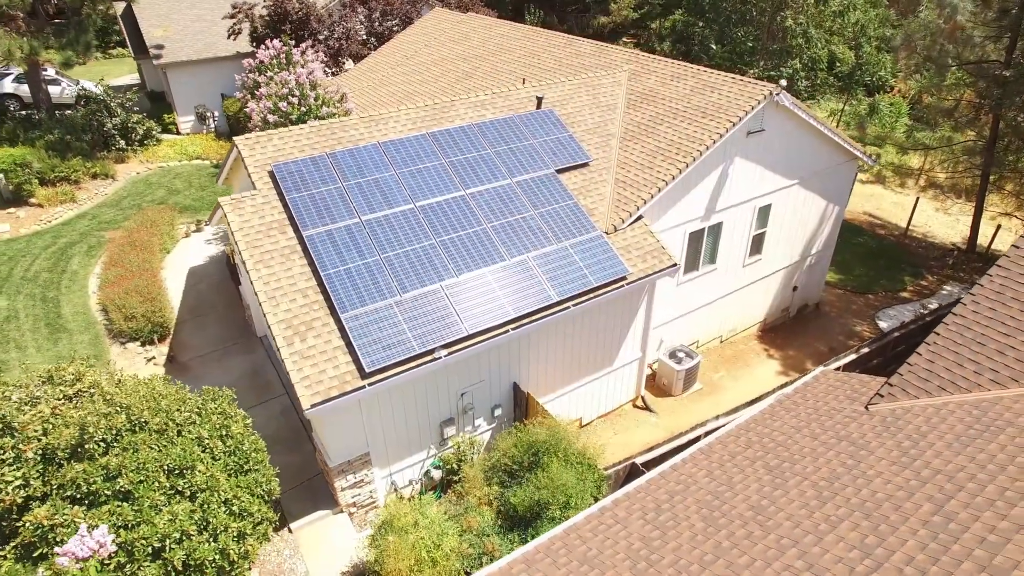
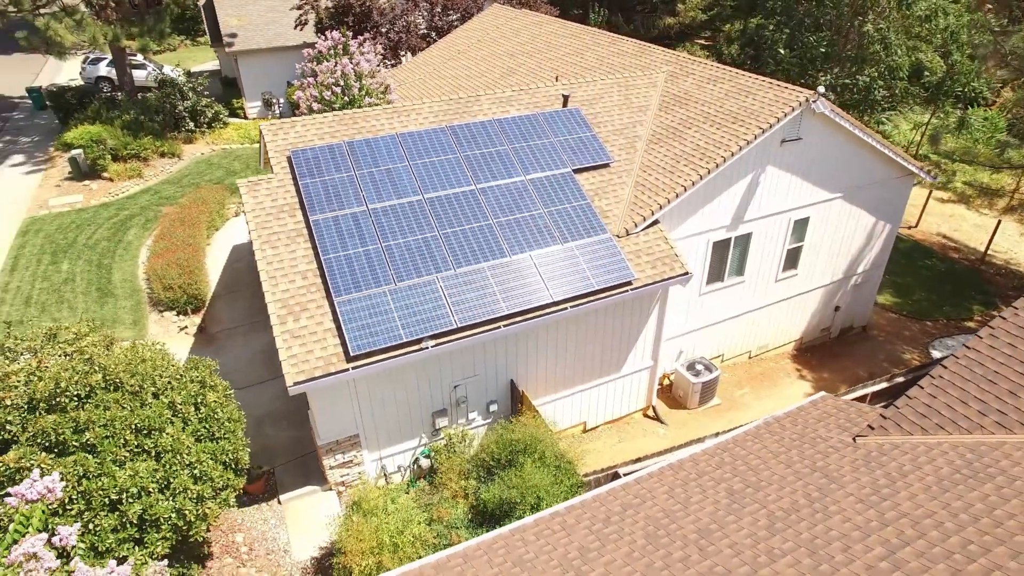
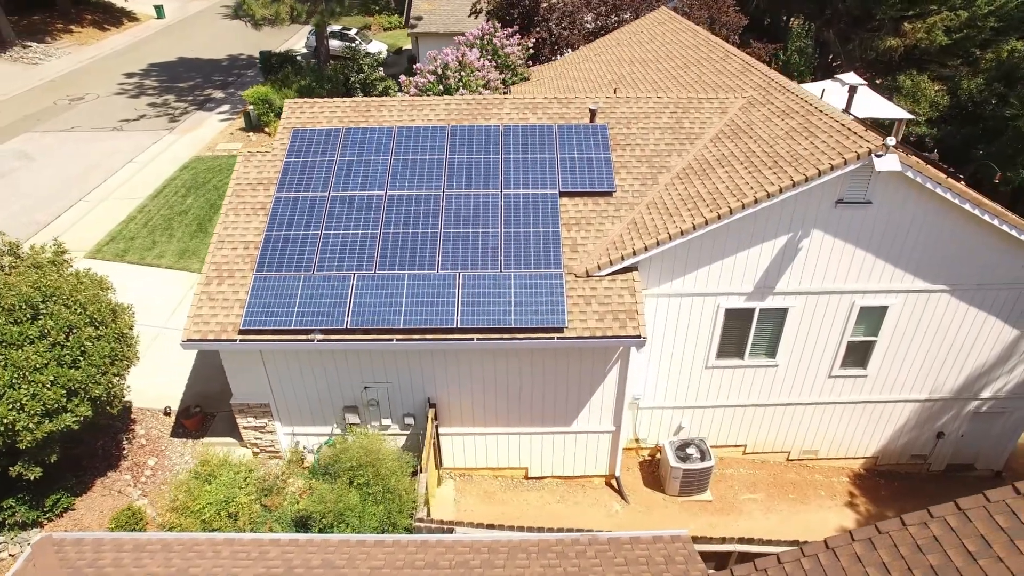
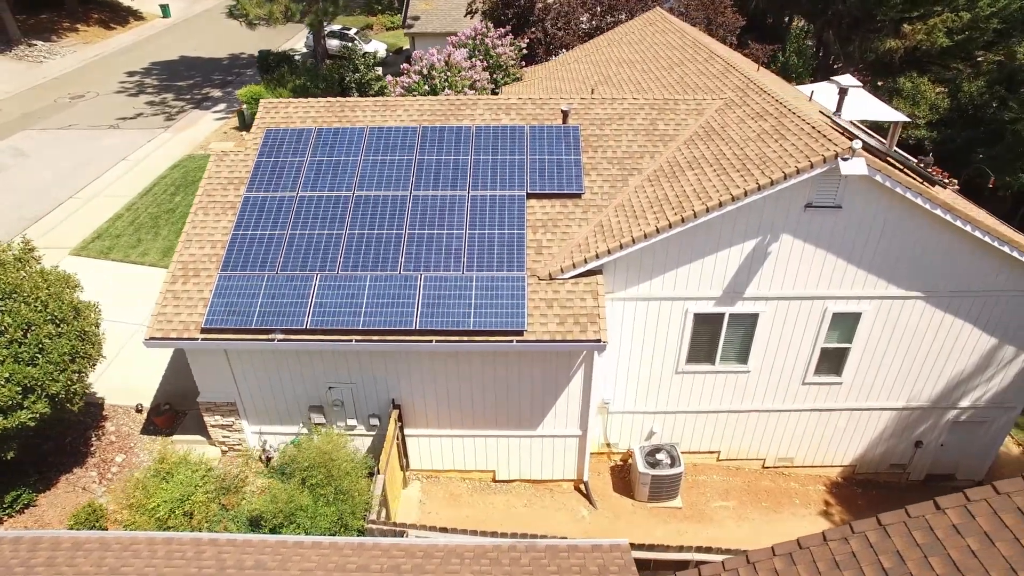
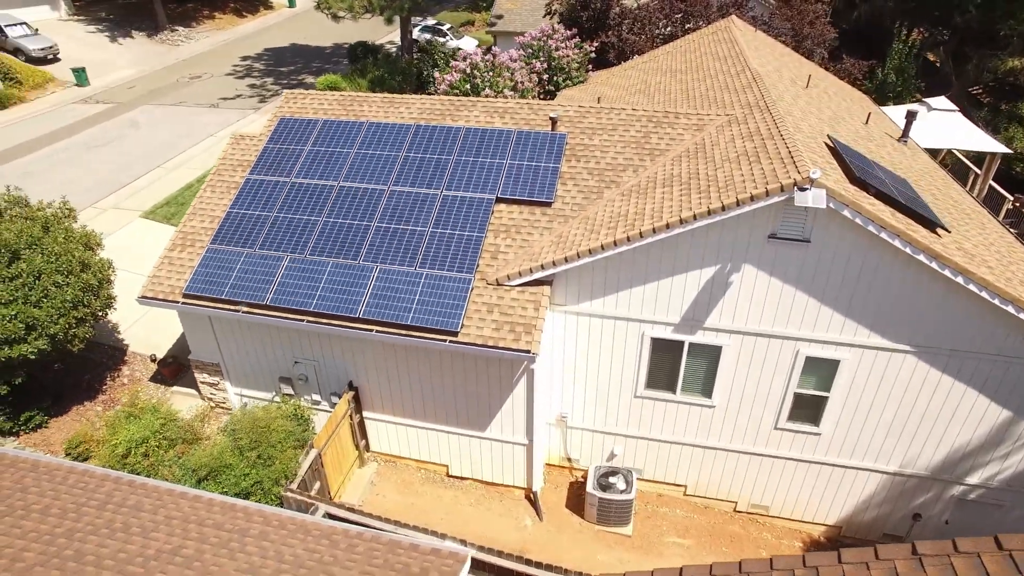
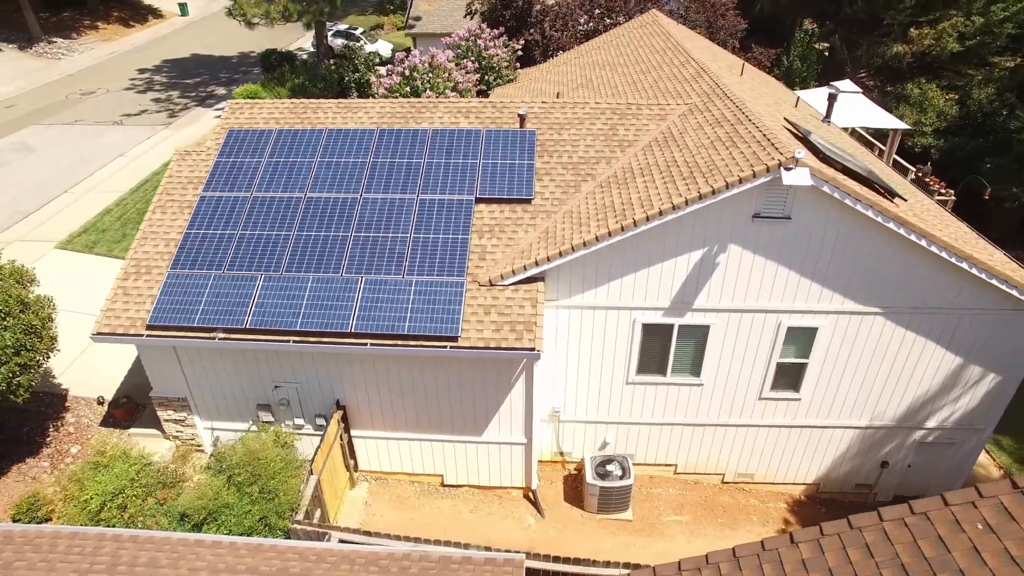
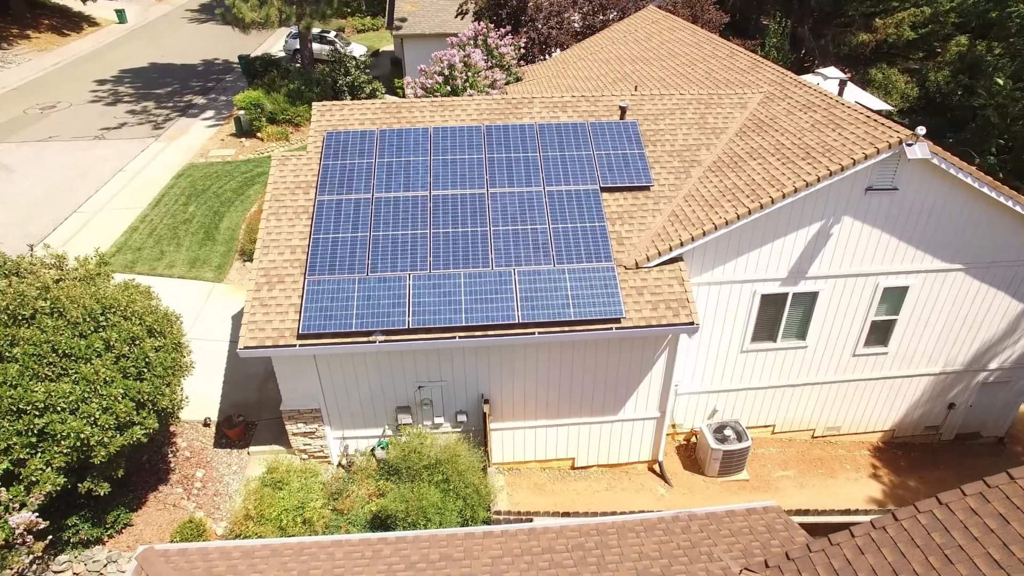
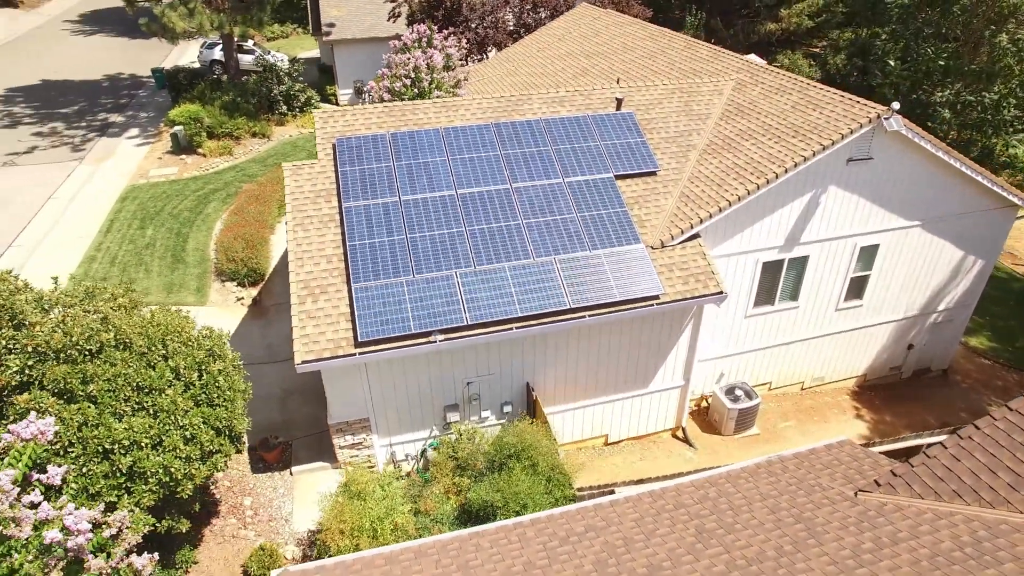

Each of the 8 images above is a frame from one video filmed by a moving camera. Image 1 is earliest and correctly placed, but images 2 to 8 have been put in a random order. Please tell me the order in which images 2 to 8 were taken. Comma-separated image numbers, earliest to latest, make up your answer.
2, 8, 7, 3, 4, 6, 5
